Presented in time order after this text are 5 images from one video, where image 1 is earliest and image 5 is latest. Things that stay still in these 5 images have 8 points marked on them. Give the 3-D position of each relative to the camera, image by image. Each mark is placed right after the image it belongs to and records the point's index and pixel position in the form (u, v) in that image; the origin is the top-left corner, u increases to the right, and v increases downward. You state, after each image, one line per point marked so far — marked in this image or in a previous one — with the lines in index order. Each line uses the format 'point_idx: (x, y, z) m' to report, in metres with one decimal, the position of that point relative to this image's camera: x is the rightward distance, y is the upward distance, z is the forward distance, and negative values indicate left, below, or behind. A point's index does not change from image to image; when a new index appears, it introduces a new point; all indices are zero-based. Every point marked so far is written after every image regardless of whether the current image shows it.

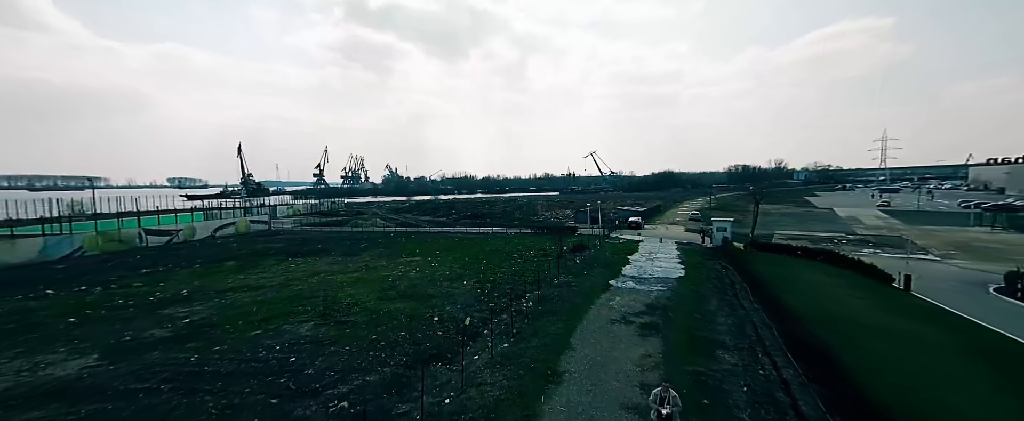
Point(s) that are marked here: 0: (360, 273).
0: (-7.2, -2.9, +17.0) m
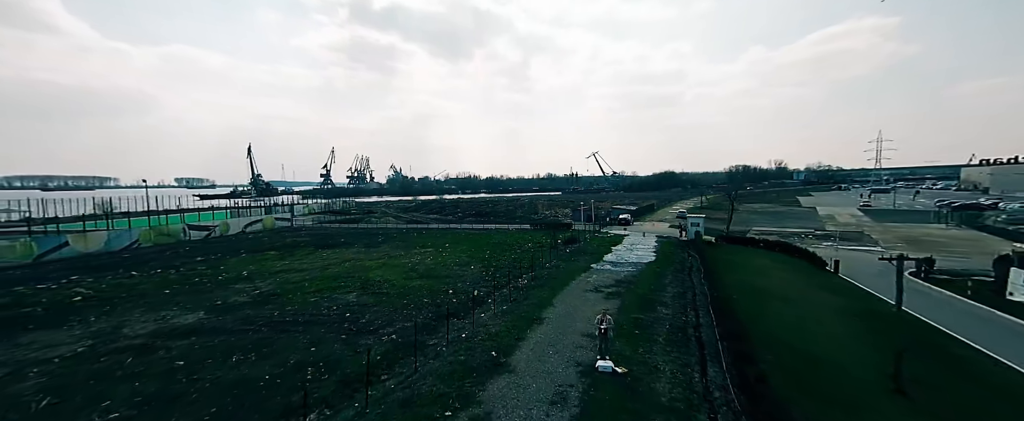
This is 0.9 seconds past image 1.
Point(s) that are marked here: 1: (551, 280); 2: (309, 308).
0: (-7.2, -2.8, +20.1) m
1: (+1.5, -2.7, +14.2) m
2: (-6.8, -3.3, +12.3) m
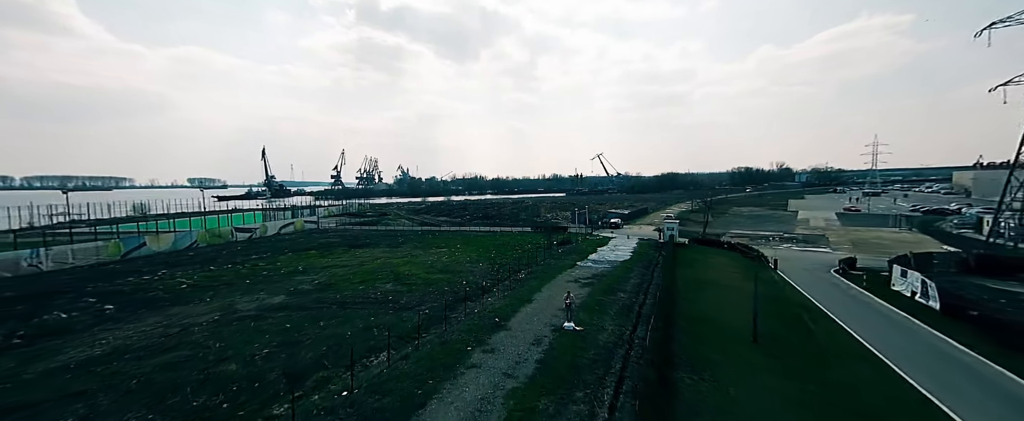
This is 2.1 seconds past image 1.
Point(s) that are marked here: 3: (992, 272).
0: (-7.1, -3.2, +24.3) m
1: (+1.6, -3.2, +18.2) m
2: (-6.9, -3.8, +16.5) m
3: (+23.2, -3.0, +17.5) m
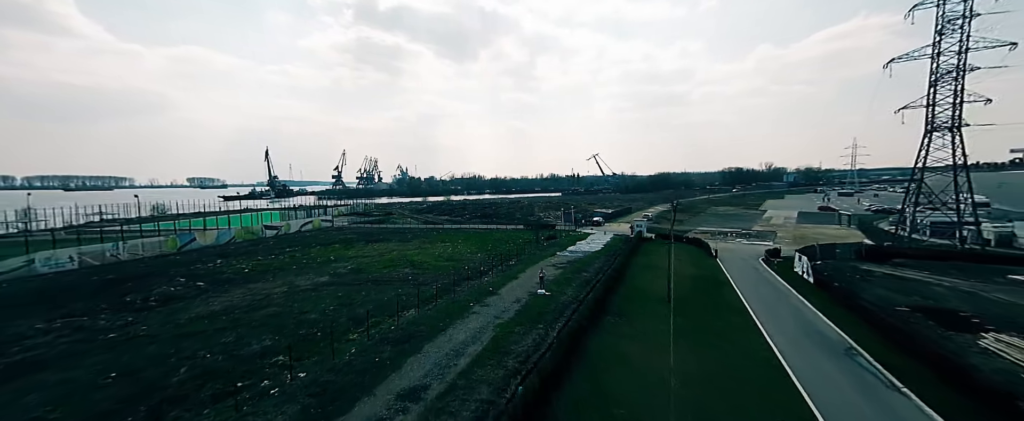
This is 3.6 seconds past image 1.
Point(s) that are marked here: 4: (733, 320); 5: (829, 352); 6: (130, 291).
0: (-7.6, -3.2, +29.2) m
1: (+1.0, -3.2, +23.1) m
2: (-7.4, -3.8, +21.3) m
3: (+22.7, -3.0, +22.4) m
4: (+8.8, -4.3, +14.4) m
5: (+10.2, -4.5, +11.7) m
6: (-19.3, -4.1, +18.3) m
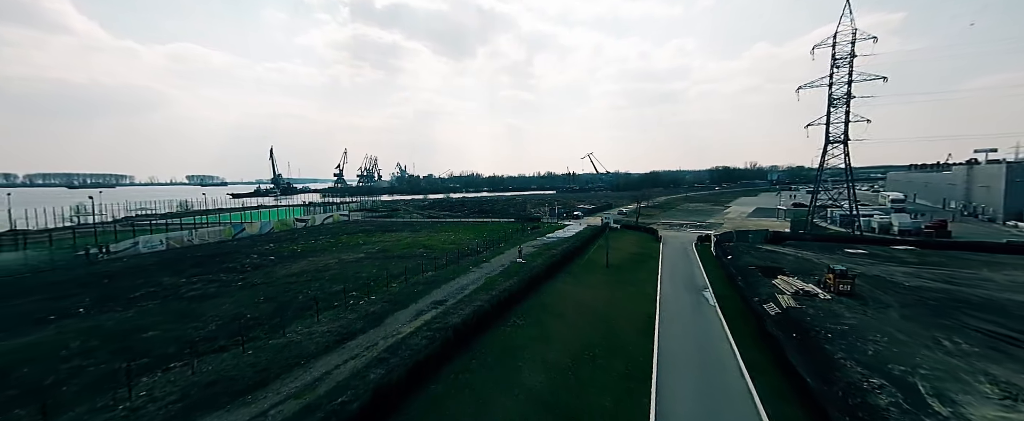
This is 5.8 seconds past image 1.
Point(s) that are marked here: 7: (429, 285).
0: (-8.5, -2.7, +36.3) m
1: (+0.2, -2.7, +30.3) m
2: (-8.3, -3.3, +28.4) m
3: (+21.8, -2.5, +29.7) m
4: (+7.9, -3.9, +21.6) m
5: (+9.4, -4.1, +18.9) m
6: (-20.2, -3.7, +25.4) m
7: (-4.3, -3.9, +18.7) m
